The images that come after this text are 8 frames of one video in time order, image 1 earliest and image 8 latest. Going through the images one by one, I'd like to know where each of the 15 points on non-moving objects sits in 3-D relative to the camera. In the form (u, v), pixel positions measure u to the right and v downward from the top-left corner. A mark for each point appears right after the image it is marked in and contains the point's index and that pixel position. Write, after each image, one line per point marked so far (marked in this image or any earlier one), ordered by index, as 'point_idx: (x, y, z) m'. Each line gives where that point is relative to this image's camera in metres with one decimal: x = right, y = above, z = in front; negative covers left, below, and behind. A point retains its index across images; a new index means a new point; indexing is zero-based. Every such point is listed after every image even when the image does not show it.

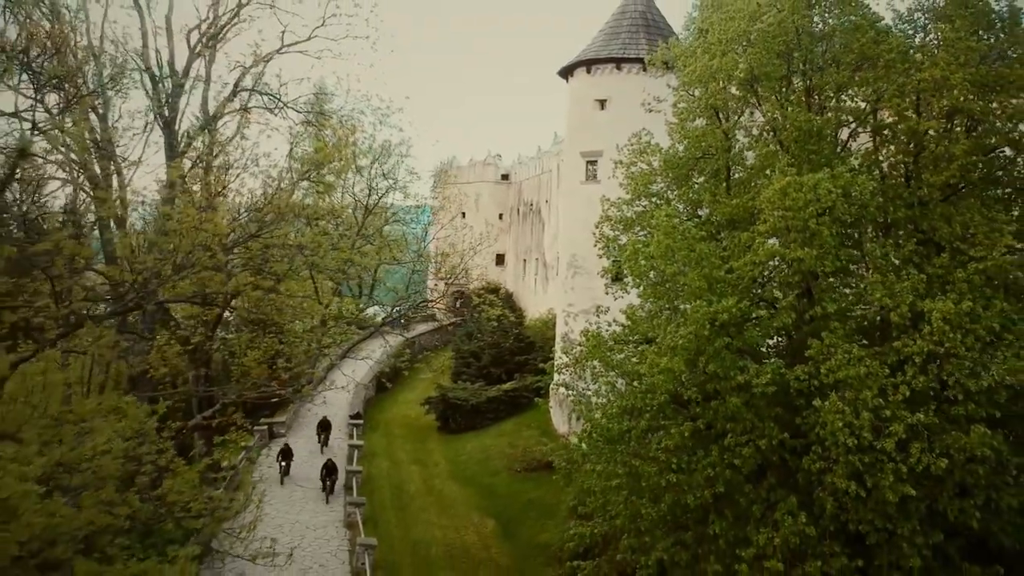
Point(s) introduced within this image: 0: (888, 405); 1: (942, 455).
0: (+2.3, -0.7, +10.6) m
1: (+2.6, -1.0, +10.4) m
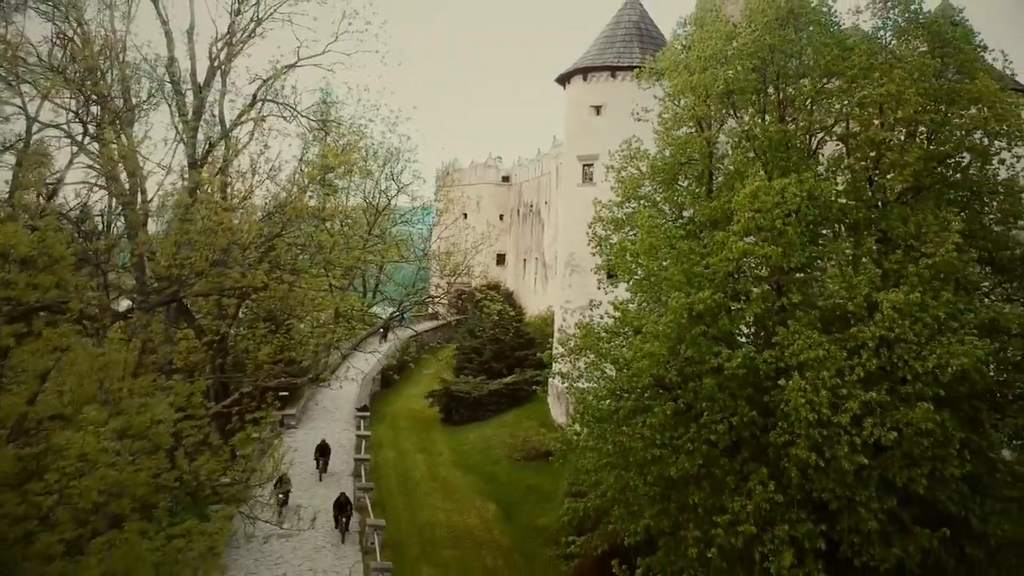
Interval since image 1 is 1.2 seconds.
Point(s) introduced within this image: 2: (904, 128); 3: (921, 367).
0: (+2.3, -0.7, +11.9) m
1: (+2.6, -1.0, +11.7) m
2: (+3.3, +1.3, +14.4) m
3: (+2.8, -0.6, +11.8) m
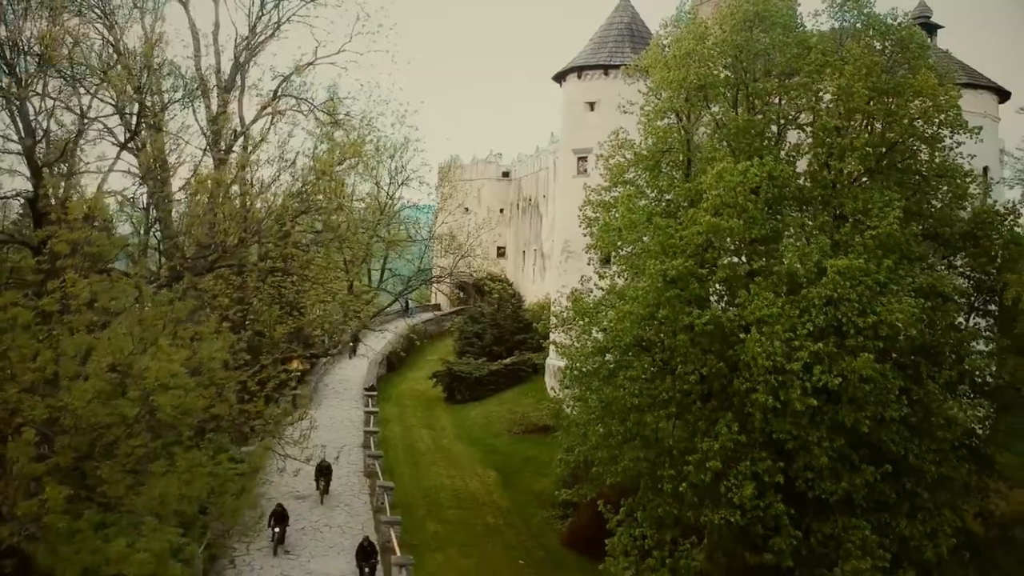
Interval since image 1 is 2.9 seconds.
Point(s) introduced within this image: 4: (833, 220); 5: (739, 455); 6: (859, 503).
0: (+2.3, -0.4, +13.8) m
1: (+2.6, -0.7, +13.6) m
2: (+3.3, +1.6, +16.2) m
3: (+2.8, -0.3, +13.7) m
4: (+2.9, +0.6, +15.5) m
5: (+1.9, -1.4, +14.5) m
6: (+2.9, -1.8, +14.5) m
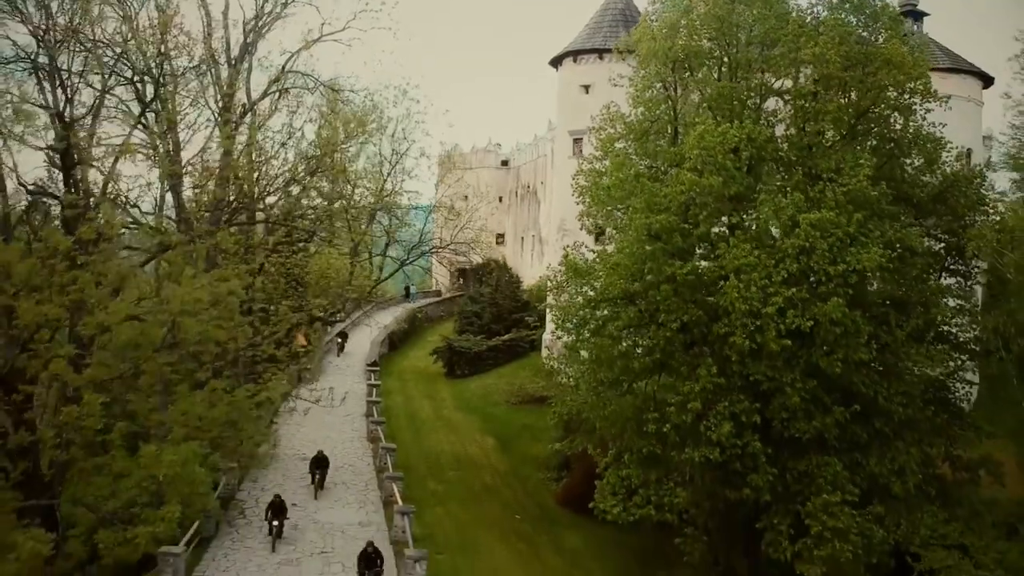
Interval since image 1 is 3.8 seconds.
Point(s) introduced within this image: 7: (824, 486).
0: (+2.2, 0.0, +14.9) m
1: (+2.5, -0.3, +14.6) m
2: (+3.2, +2.0, +17.3) m
3: (+2.7, +0.2, +14.7) m
4: (+2.8, +1.0, +16.6) m
5: (+1.9, -1.0, +15.5) m
6: (+2.9, -1.4, +15.5) m
7: (+2.7, -1.7, +15.1) m
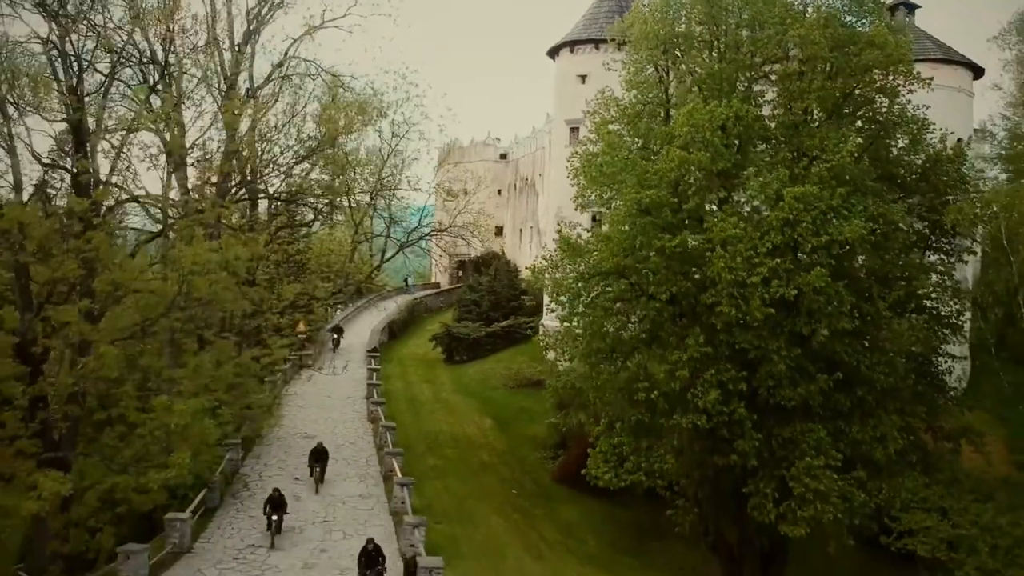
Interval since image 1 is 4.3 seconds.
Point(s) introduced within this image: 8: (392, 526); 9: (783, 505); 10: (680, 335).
0: (+2.2, +0.3, +15.4) m
1: (+2.5, 0.0, +15.2) m
2: (+3.2, +2.3, +17.8) m
3: (+2.7, +0.4, +15.3) m
4: (+2.8, +1.3, +17.1) m
5: (+1.8, -0.7, +16.1) m
6: (+2.8, -1.1, +16.1) m
7: (+2.7, -1.5, +15.6) m
8: (-1.3, -2.6, +18.9) m
9: (+2.5, -2.0, +15.7) m
10: (+1.6, -0.4, +16.5) m
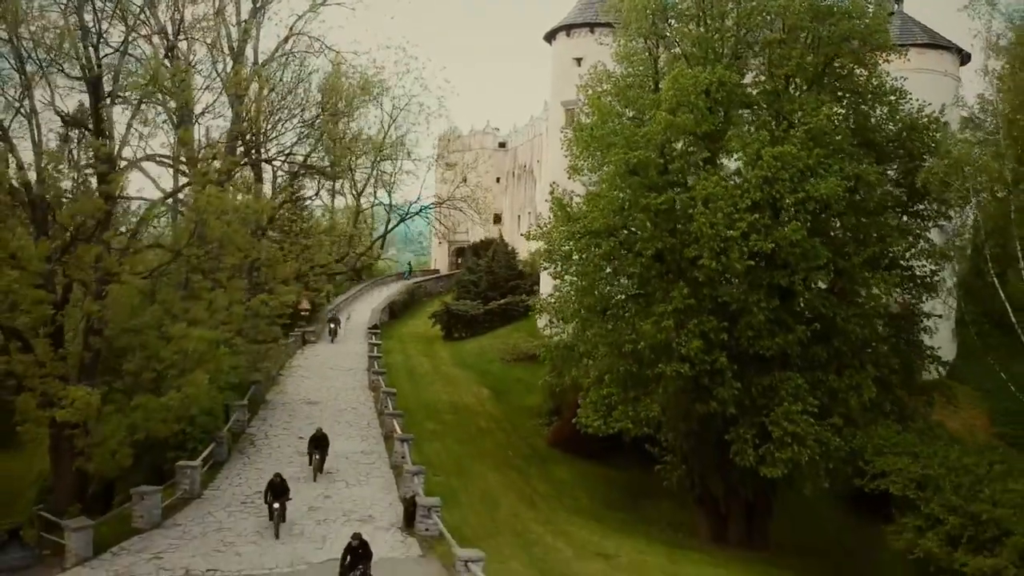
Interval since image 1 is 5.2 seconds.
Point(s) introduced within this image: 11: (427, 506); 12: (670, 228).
0: (+2.1, +0.7, +16.3) m
1: (+2.4, +0.4, +16.1) m
2: (+3.1, +2.7, +18.7) m
3: (+2.6, +0.8, +16.2) m
4: (+2.7, +1.7, +18.0) m
5: (+1.8, -0.3, +17.0) m
6: (+2.8, -0.7, +17.0) m
7: (+2.6, -1.0, +16.5) m
8: (-1.4, -2.2, +19.8) m
9: (+2.4, -1.5, +16.6) m
10: (+1.6, 0.0, +17.4) m
11: (-0.8, -2.1, +16.5) m
12: (+1.6, +0.6, +17.4) m
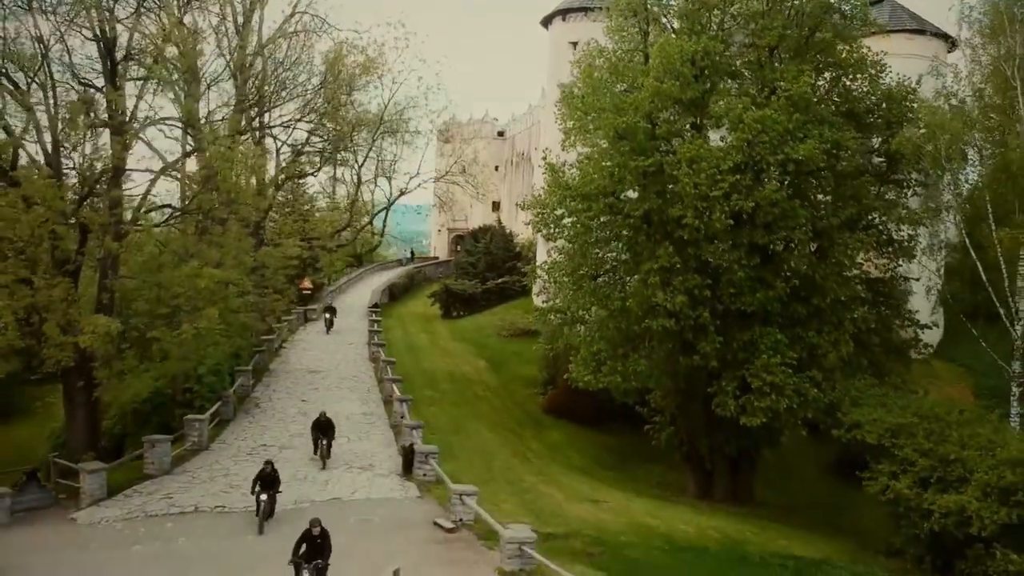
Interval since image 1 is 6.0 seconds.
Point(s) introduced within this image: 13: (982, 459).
0: (+2.1, +1.1, +17.2) m
1: (+2.3, +0.9, +16.9) m
2: (+3.1, +3.1, +19.6) m
3: (+2.6, +1.3, +17.0) m
4: (+2.7, +2.2, +18.9) m
5: (+1.7, +0.1, +17.8) m
6: (+2.7, -0.3, +17.8) m
7: (+2.6, -0.6, +17.4) m
8: (-1.4, -1.8, +20.6) m
9: (+2.3, -1.1, +17.4) m
10: (+1.5, +0.4, +18.3) m
11: (-0.9, -1.6, +17.3) m
12: (+1.5, +1.0, +18.2) m
13: (+4.2, -1.5, +15.3) m
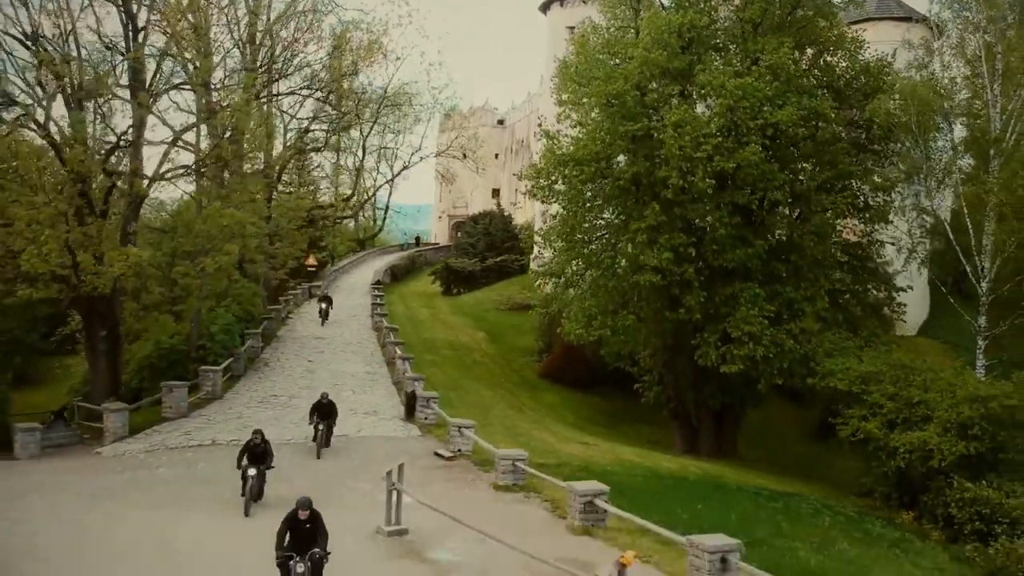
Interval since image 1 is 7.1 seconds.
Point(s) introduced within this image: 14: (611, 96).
0: (+2.0, +1.6, +18.3) m
1: (+2.3, +1.3, +18.1) m
2: (+3.0, +3.6, +20.7) m
3: (+2.5, +1.7, +18.2) m
4: (+2.7, +2.6, +20.0) m
5: (+1.6, +0.6, +19.0) m
6: (+2.7, +0.2, +19.0) m
7: (+2.5, -0.2, +18.5) m
8: (-1.5, -1.3, +21.8) m
9: (+2.3, -0.7, +18.6) m
10: (+1.5, +0.9, +19.4) m
11: (-0.9, -1.2, +18.5) m
12: (+1.5, +1.5, +19.4) m
13: (+4.1, -1.1, +16.4) m
14: (+1.1, +2.1, +19.1) m
